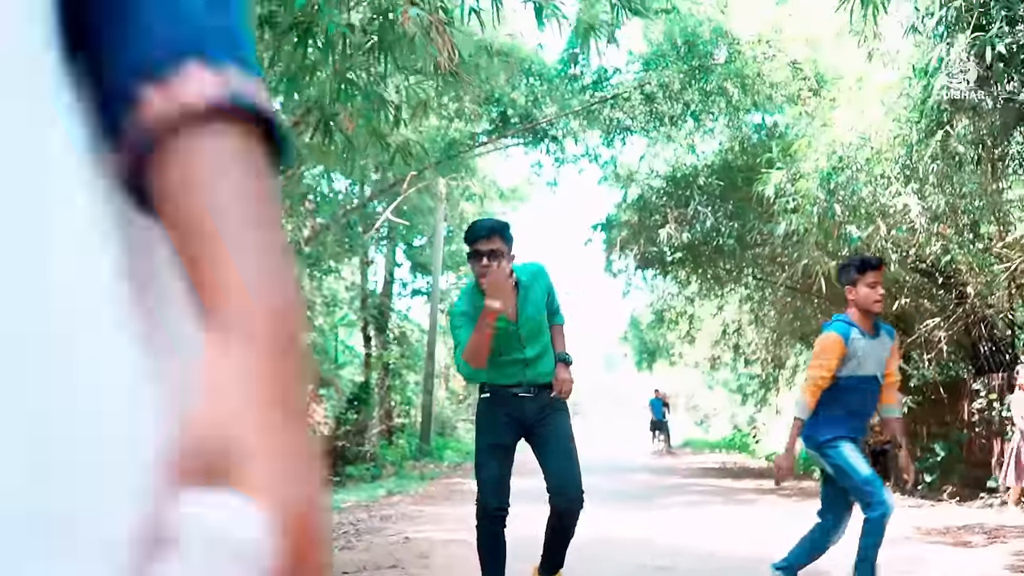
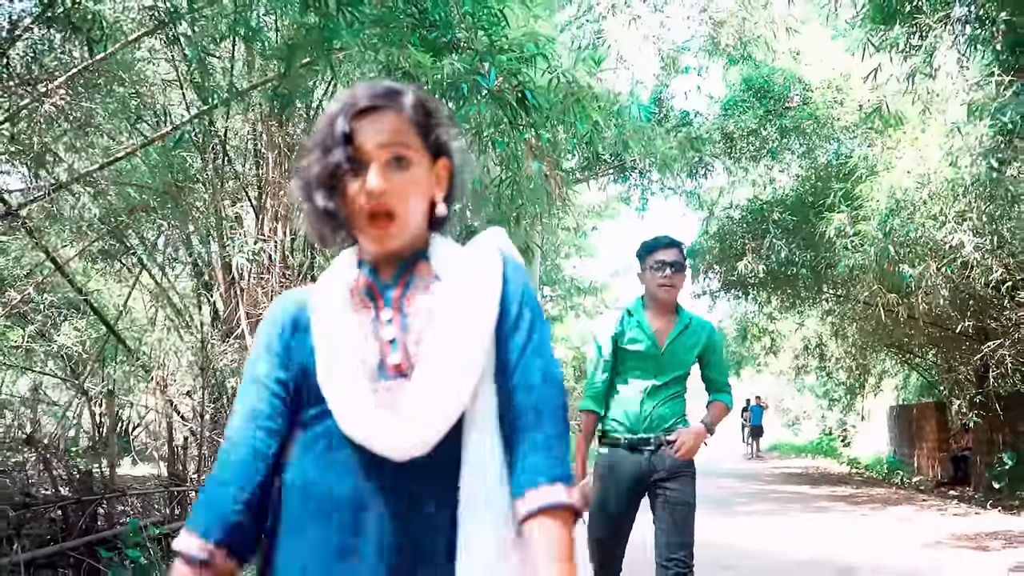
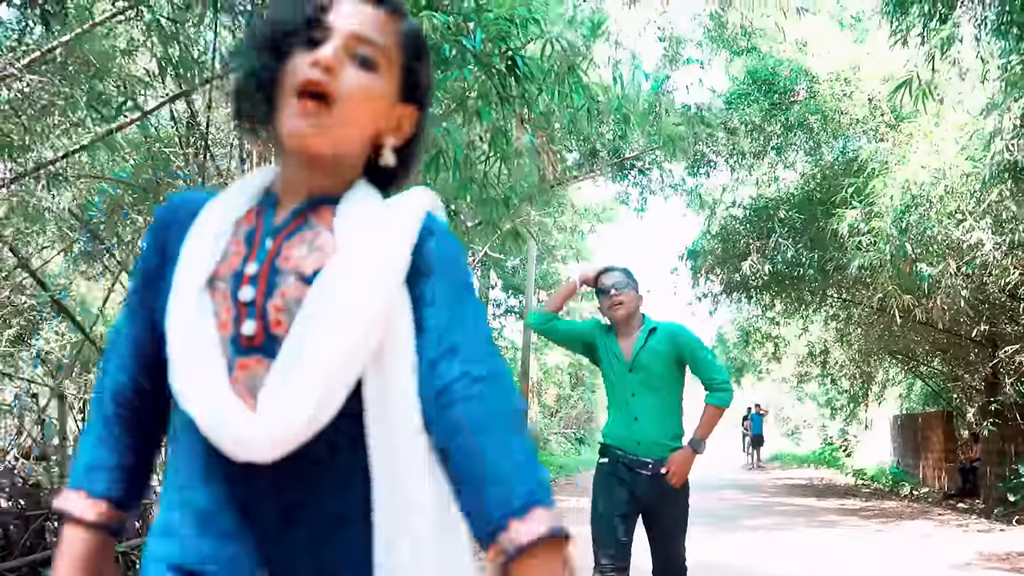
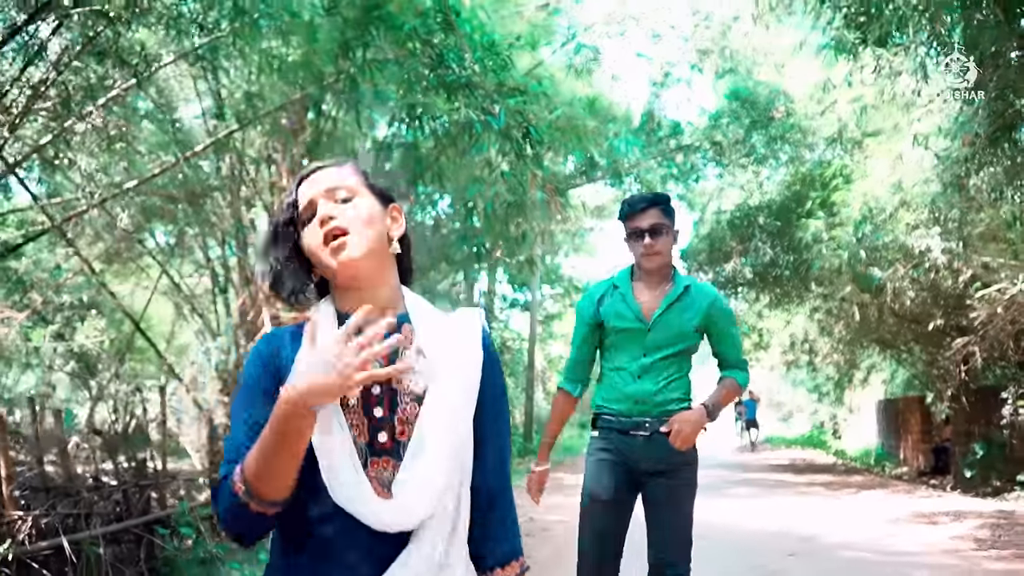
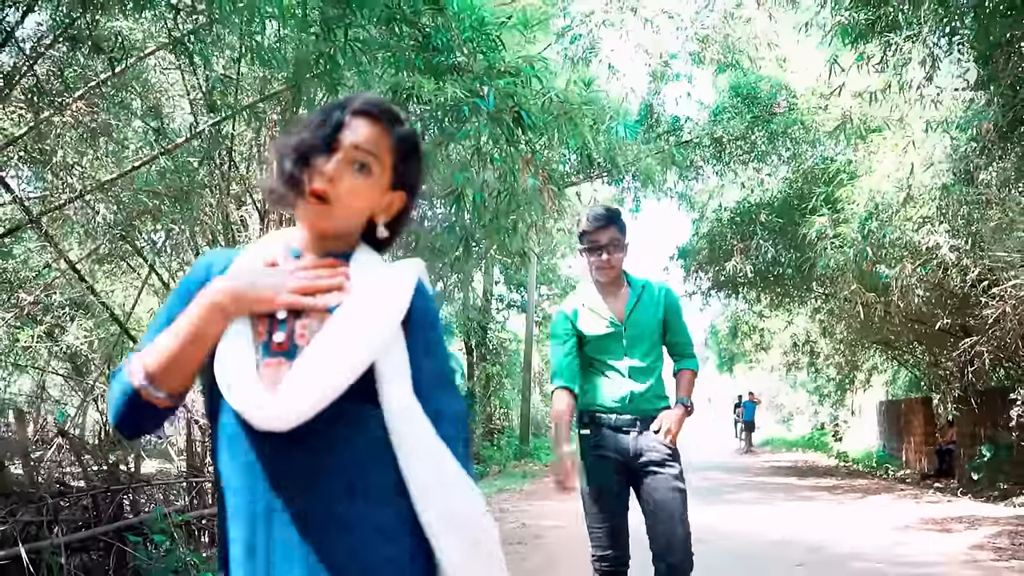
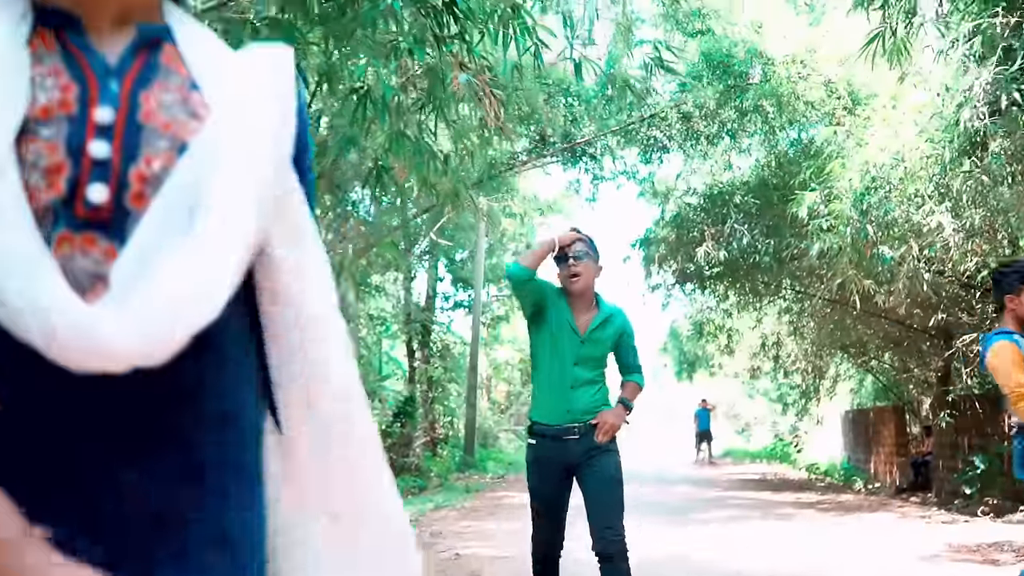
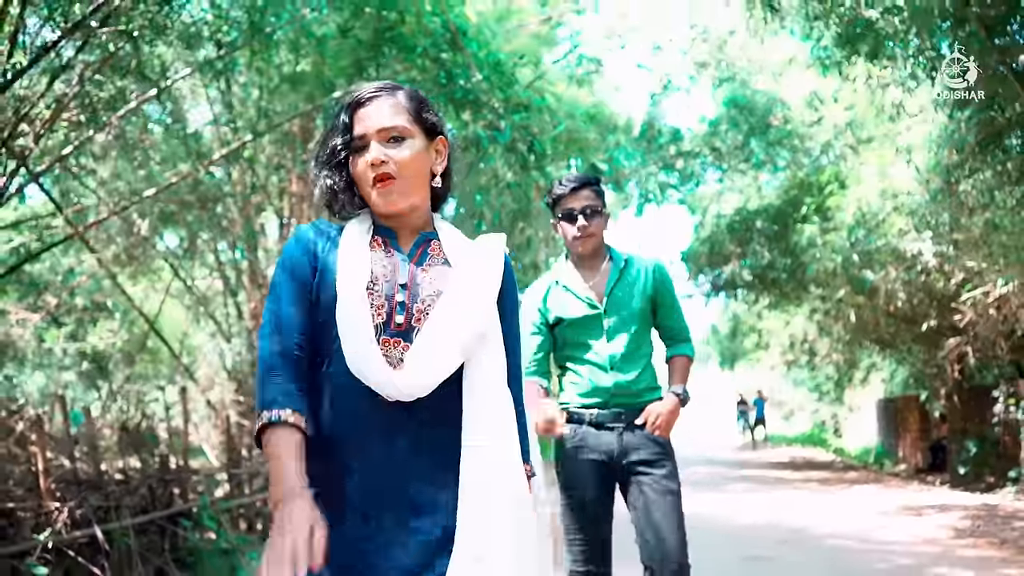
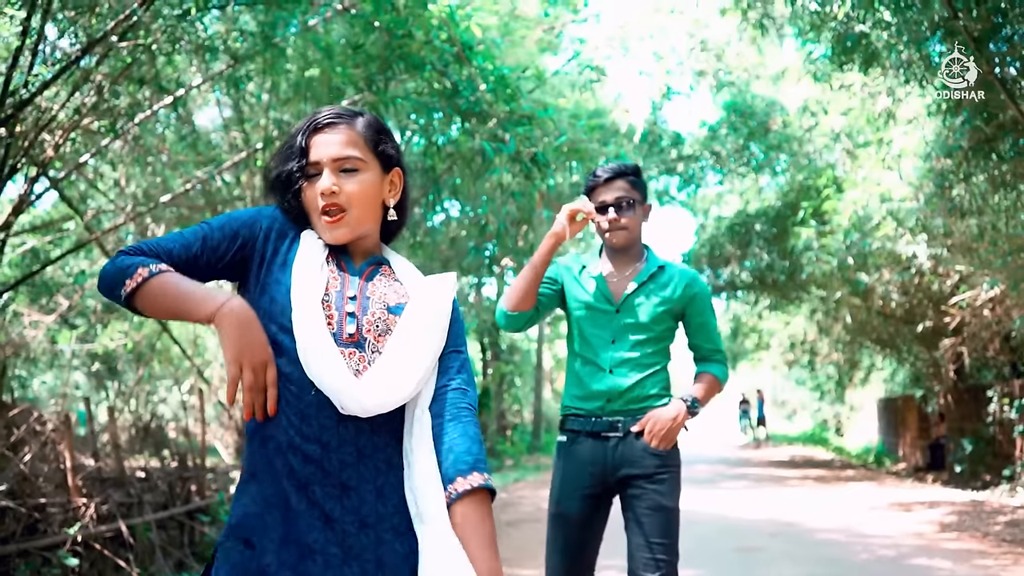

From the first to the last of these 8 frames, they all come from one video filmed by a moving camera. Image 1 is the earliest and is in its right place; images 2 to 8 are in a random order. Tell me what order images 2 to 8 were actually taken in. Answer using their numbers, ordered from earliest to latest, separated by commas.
6, 3, 2, 5, 4, 7, 8
